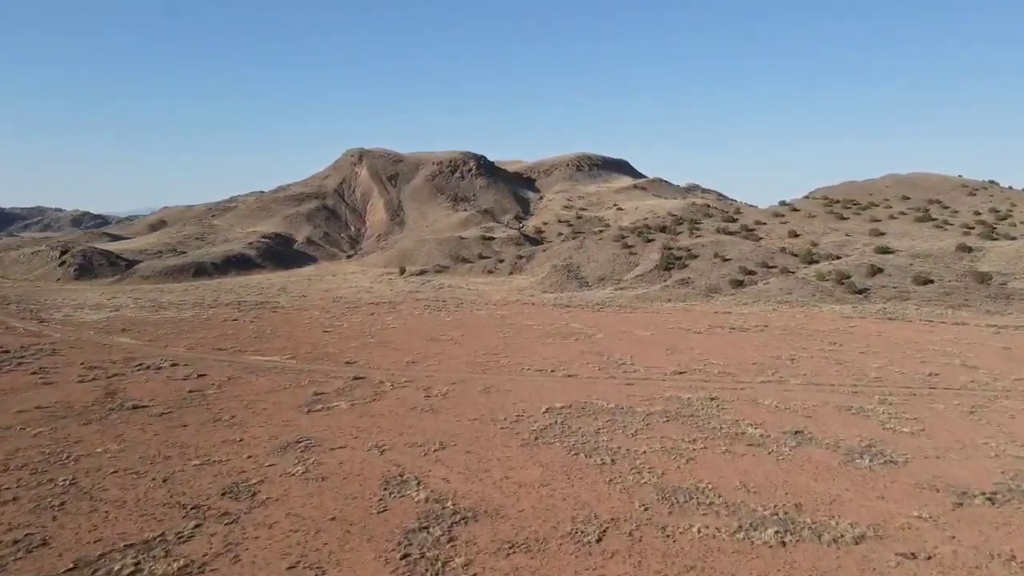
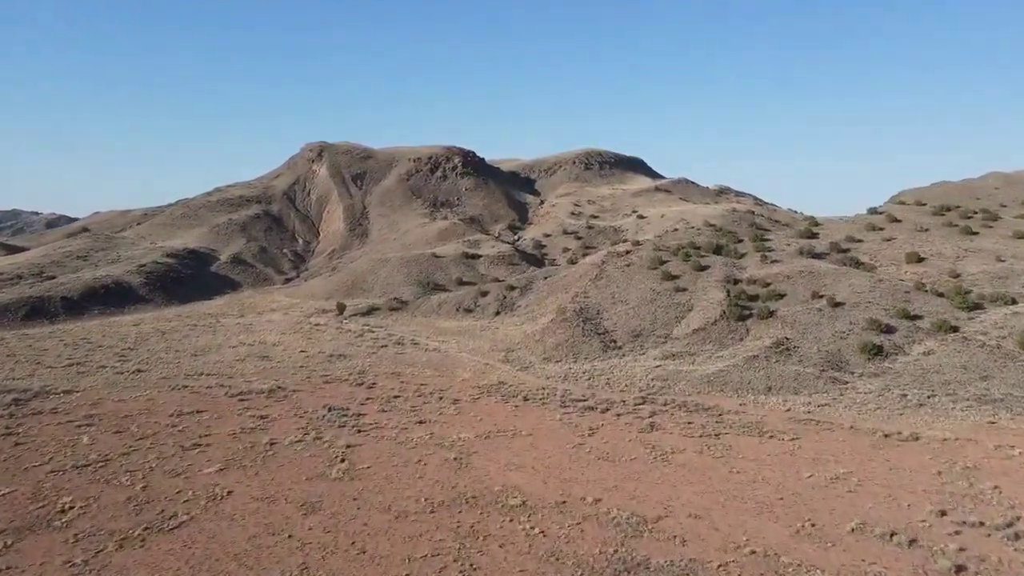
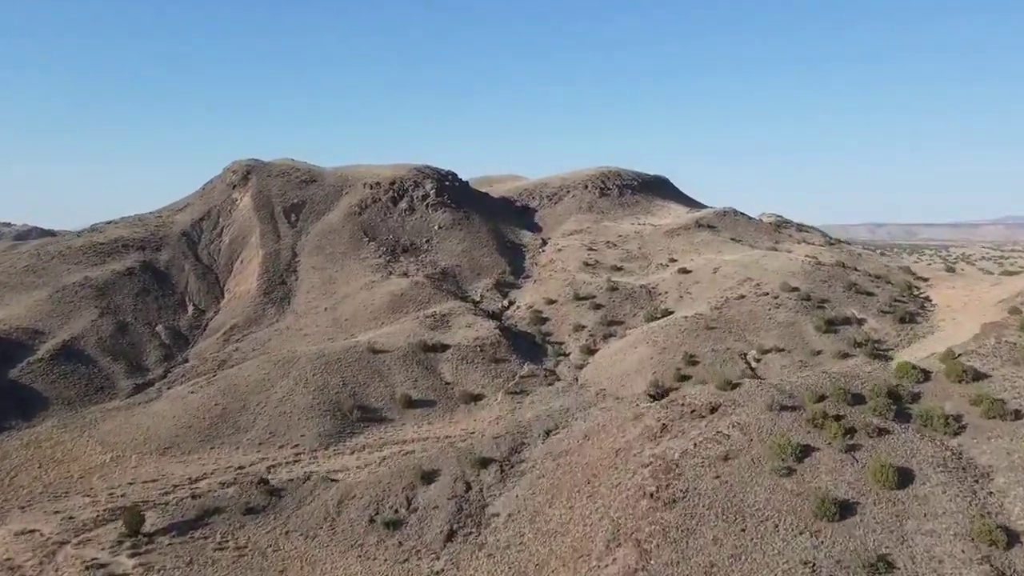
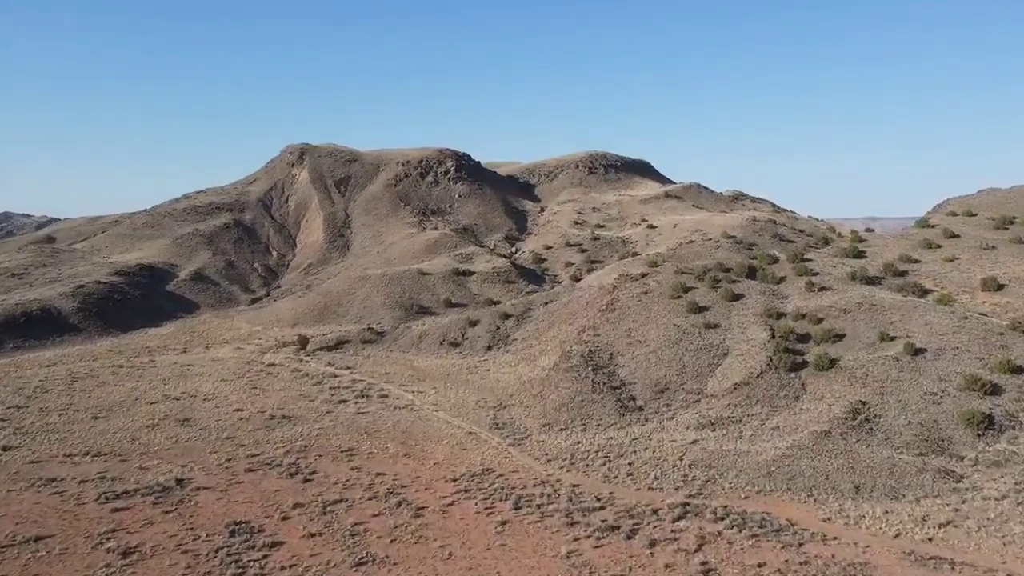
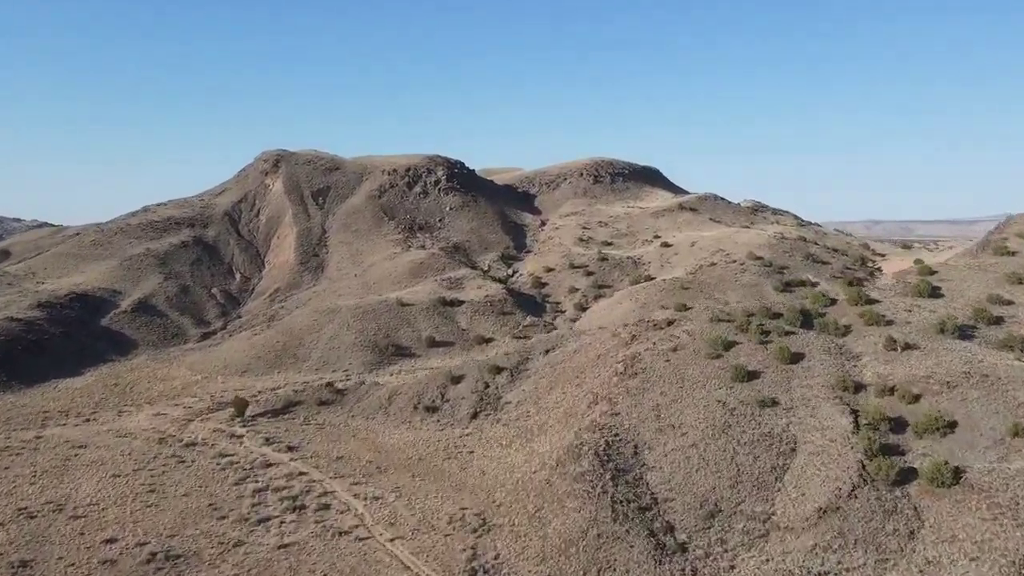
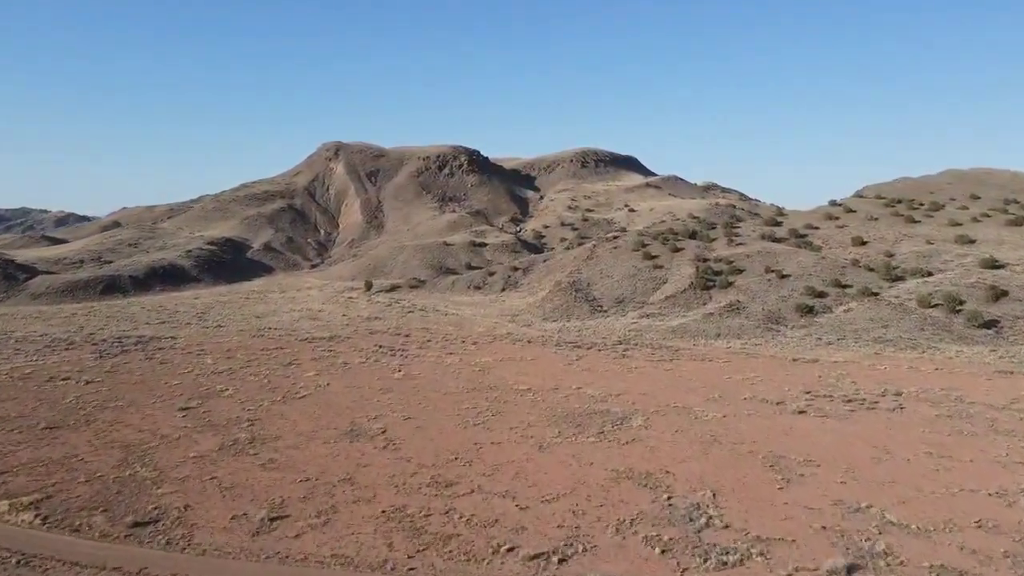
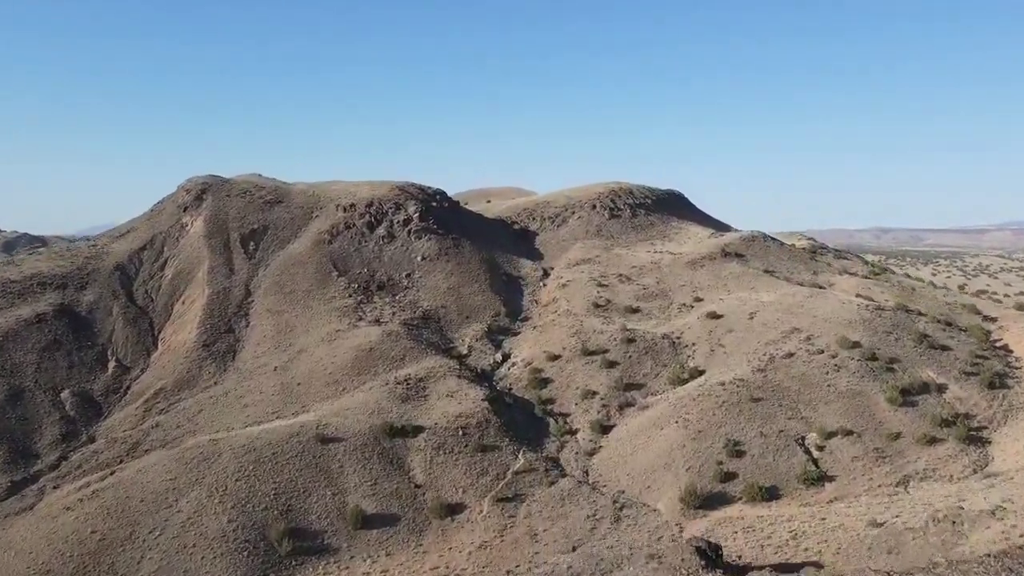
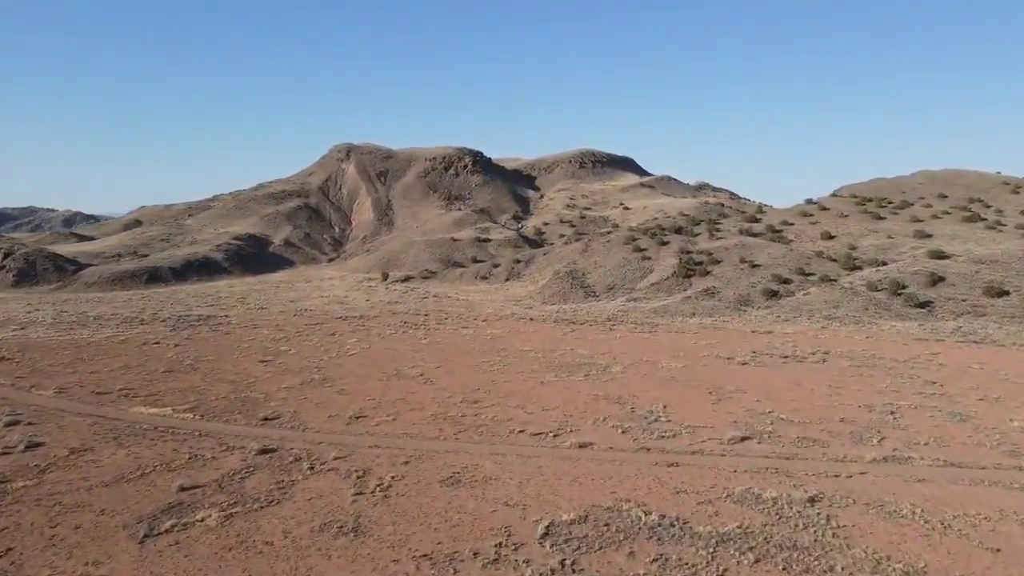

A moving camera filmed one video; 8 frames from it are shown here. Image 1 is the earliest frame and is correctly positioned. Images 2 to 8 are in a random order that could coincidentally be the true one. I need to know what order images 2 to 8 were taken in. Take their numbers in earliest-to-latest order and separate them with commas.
8, 6, 2, 4, 5, 3, 7
